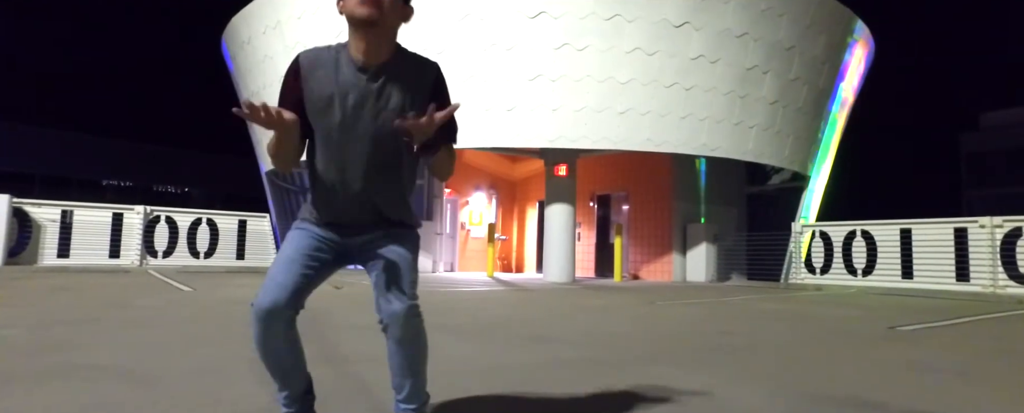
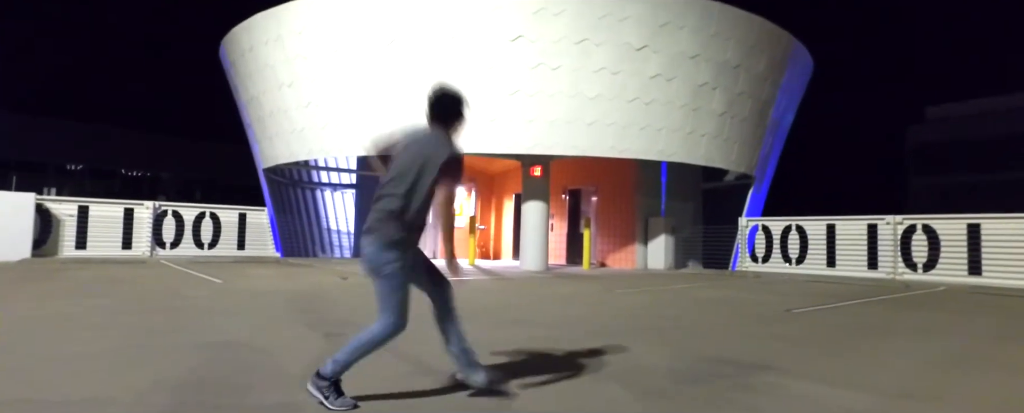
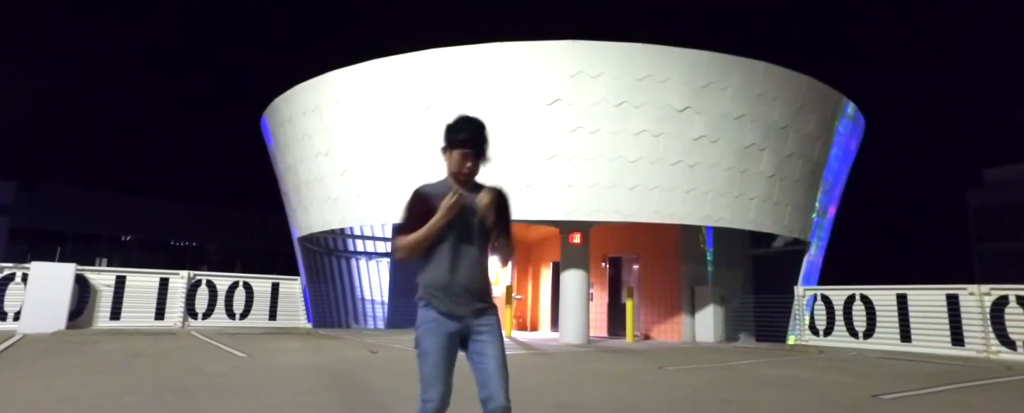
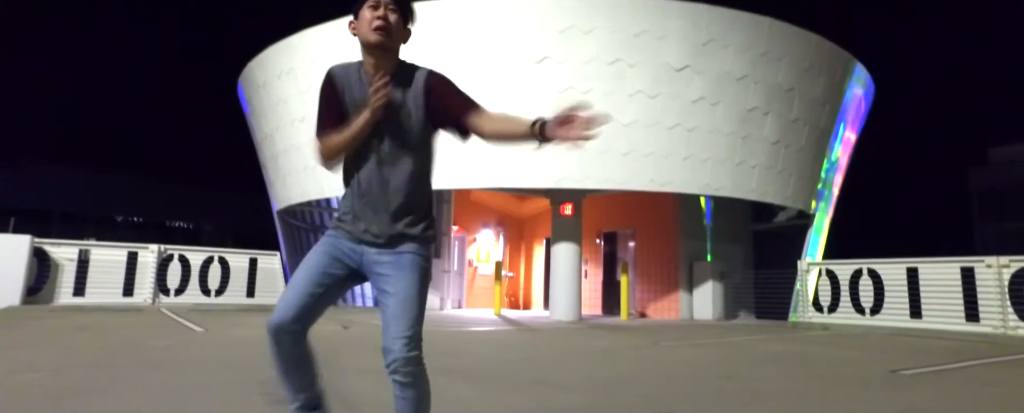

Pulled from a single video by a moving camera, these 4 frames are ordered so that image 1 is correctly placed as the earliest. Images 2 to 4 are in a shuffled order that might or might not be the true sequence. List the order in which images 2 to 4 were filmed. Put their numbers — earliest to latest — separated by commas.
4, 3, 2
